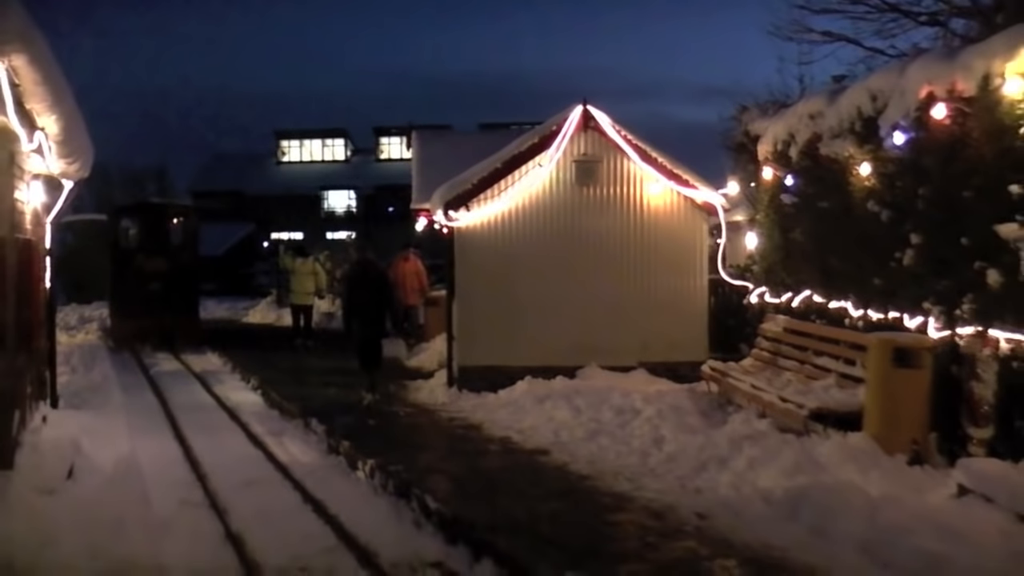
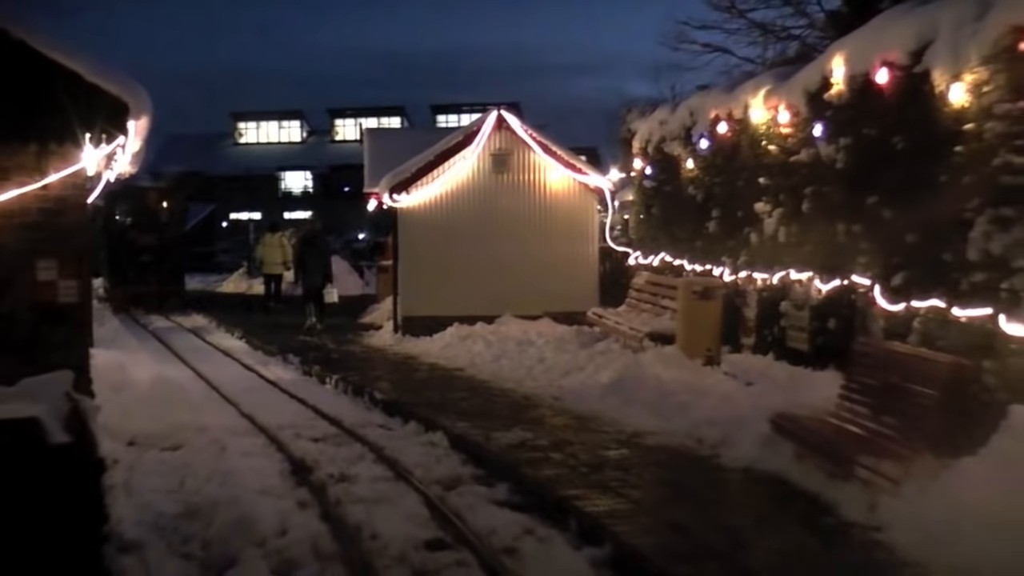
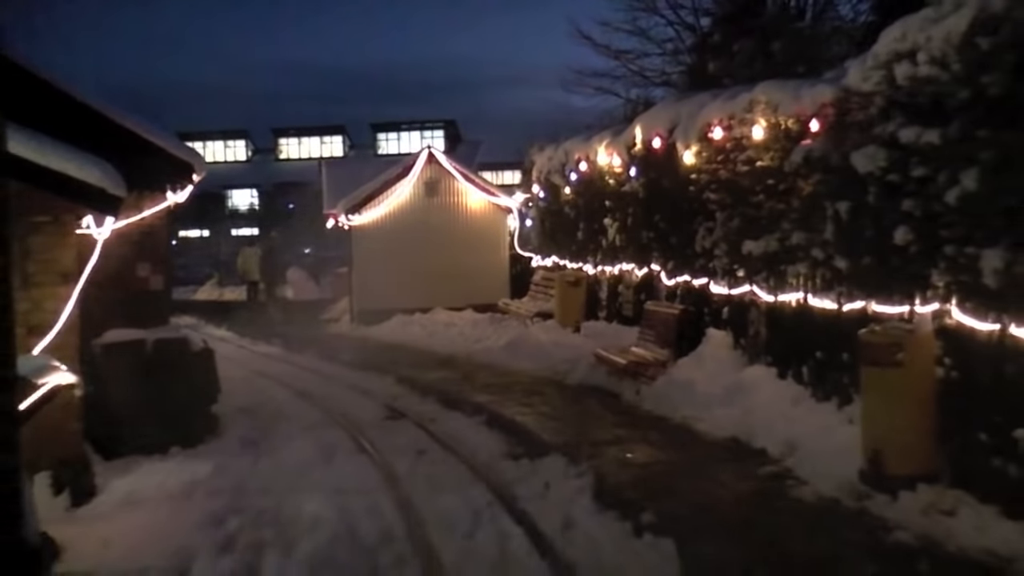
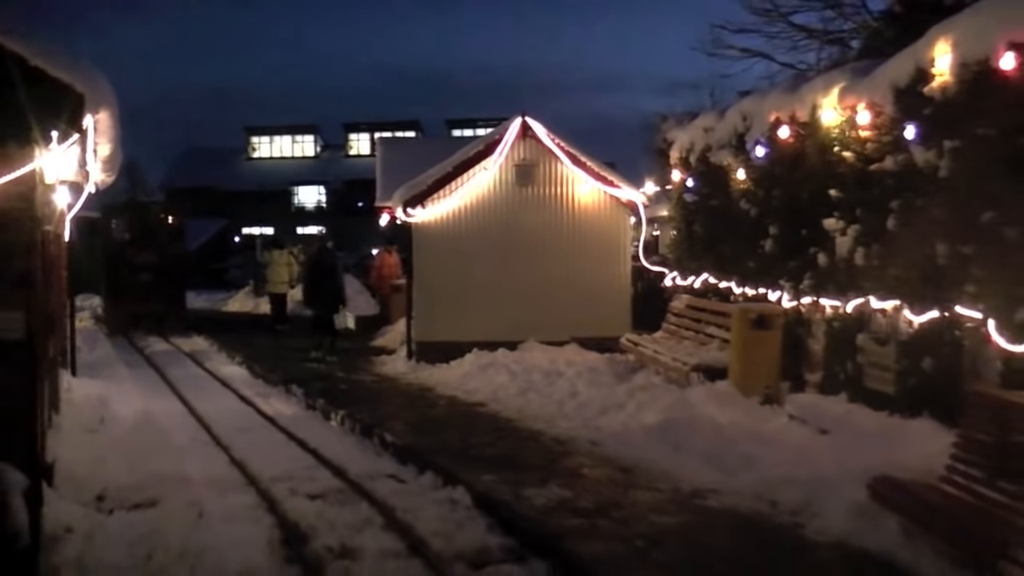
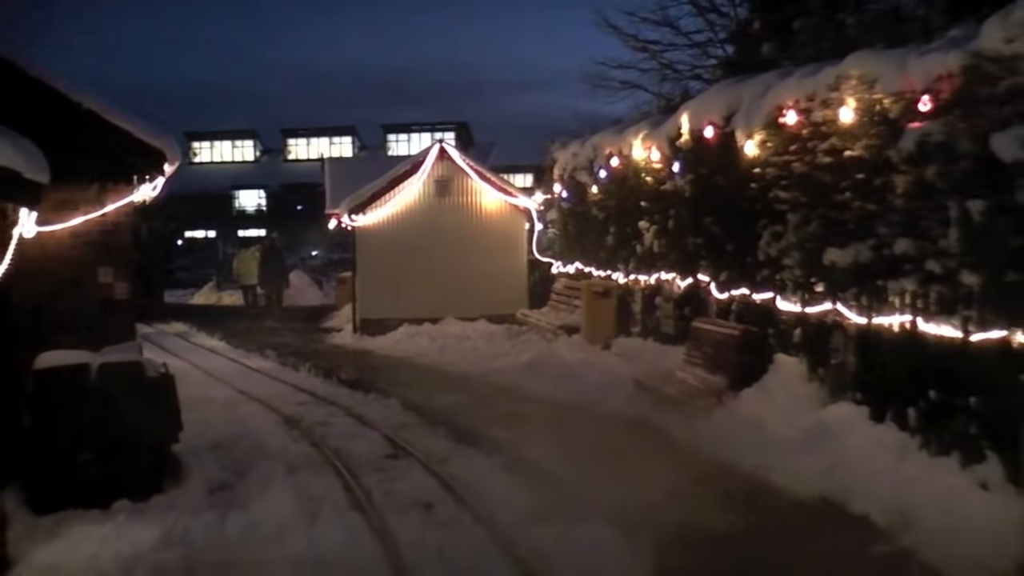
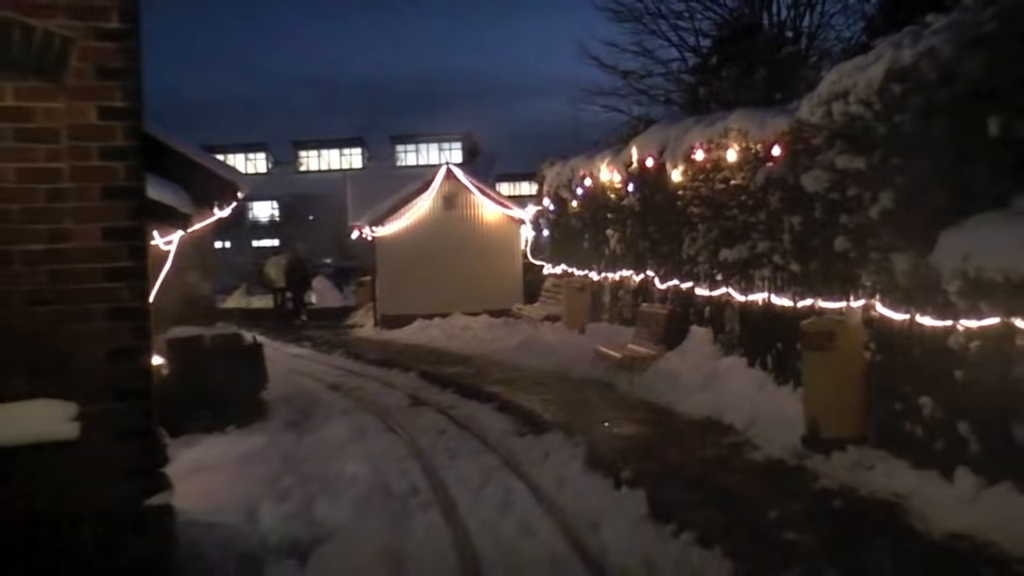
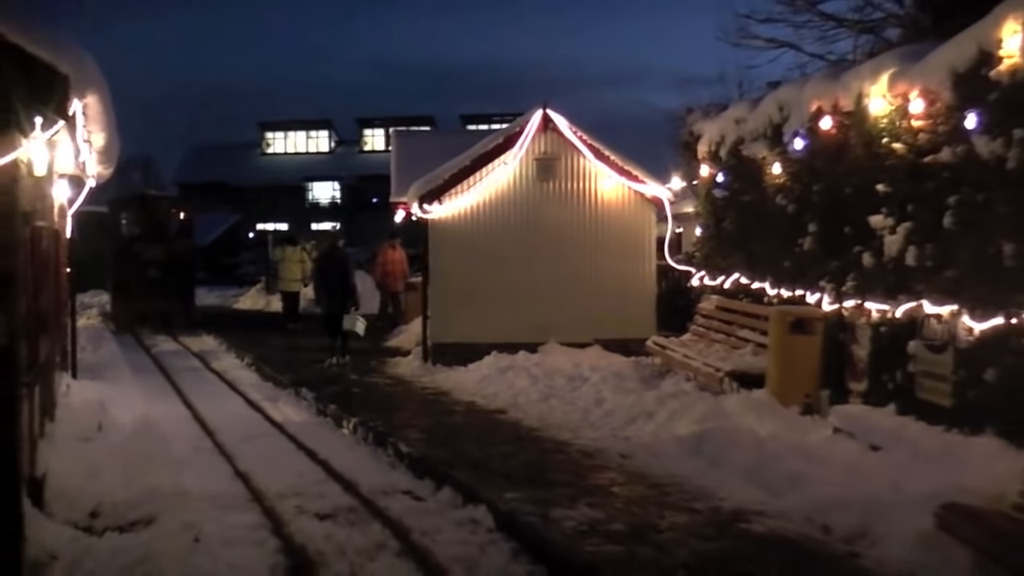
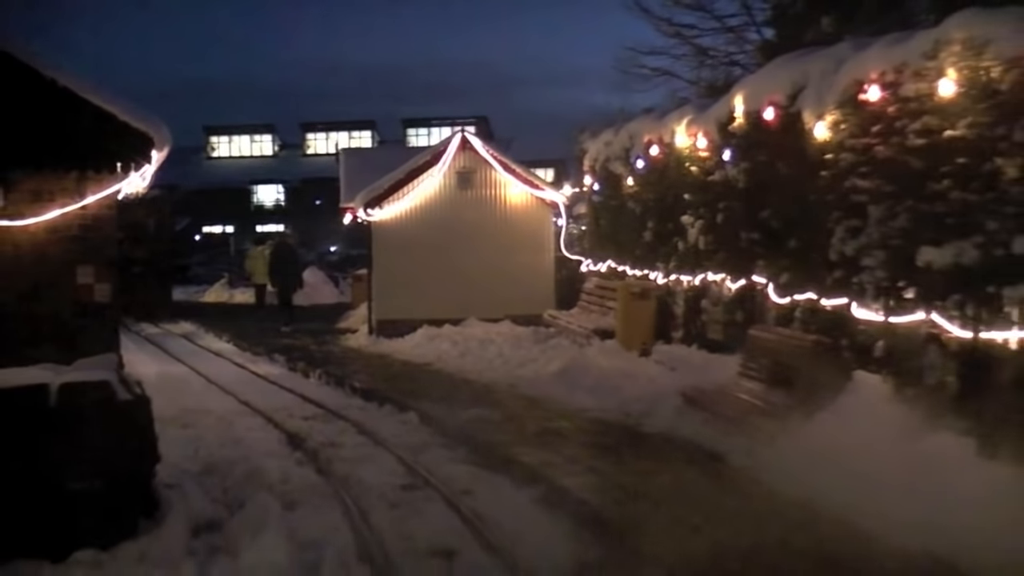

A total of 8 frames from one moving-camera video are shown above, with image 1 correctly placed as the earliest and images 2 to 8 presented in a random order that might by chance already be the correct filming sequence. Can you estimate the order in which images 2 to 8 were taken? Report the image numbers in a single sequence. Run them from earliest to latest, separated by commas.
7, 4, 2, 8, 5, 3, 6
